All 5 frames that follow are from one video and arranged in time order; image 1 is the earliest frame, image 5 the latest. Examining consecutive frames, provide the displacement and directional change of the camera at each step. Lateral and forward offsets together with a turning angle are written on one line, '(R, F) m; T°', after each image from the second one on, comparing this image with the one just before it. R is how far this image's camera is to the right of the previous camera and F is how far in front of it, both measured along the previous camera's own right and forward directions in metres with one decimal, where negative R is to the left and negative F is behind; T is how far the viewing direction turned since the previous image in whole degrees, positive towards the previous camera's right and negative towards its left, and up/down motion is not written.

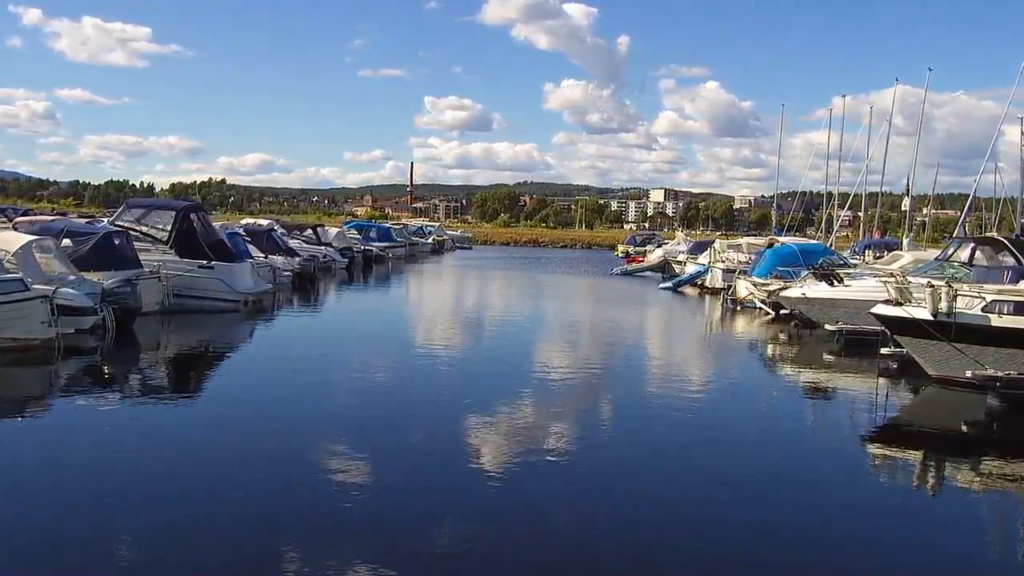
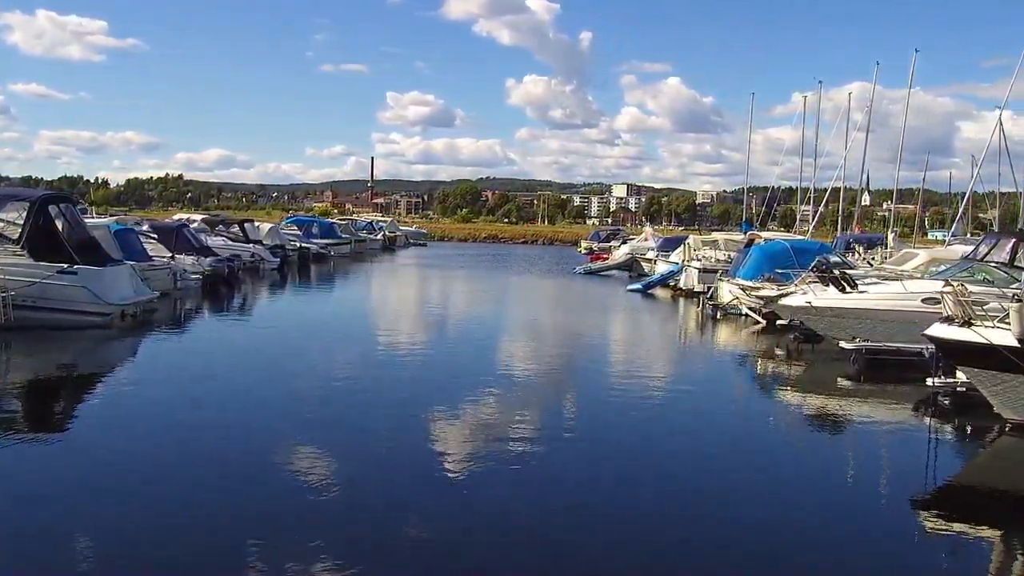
(+0.1, +0.7) m; +2°
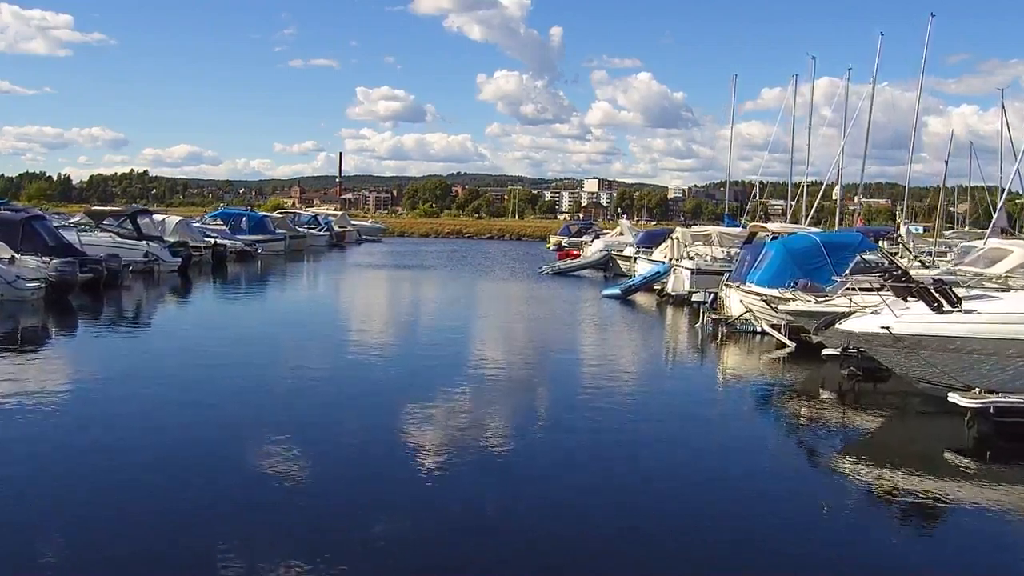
(+0.1, +1.0) m; +2°
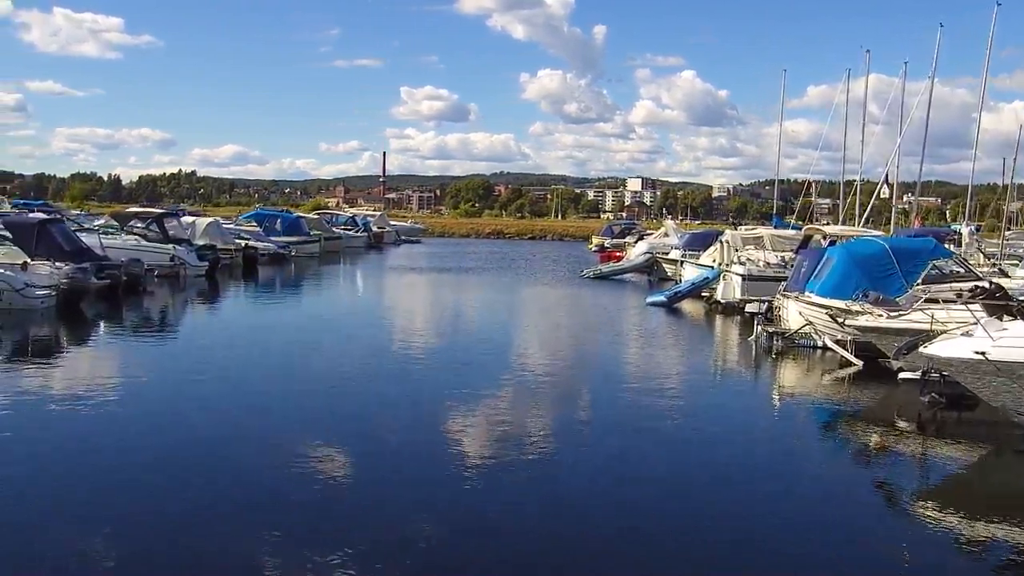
(0.0, +0.2) m; -3°
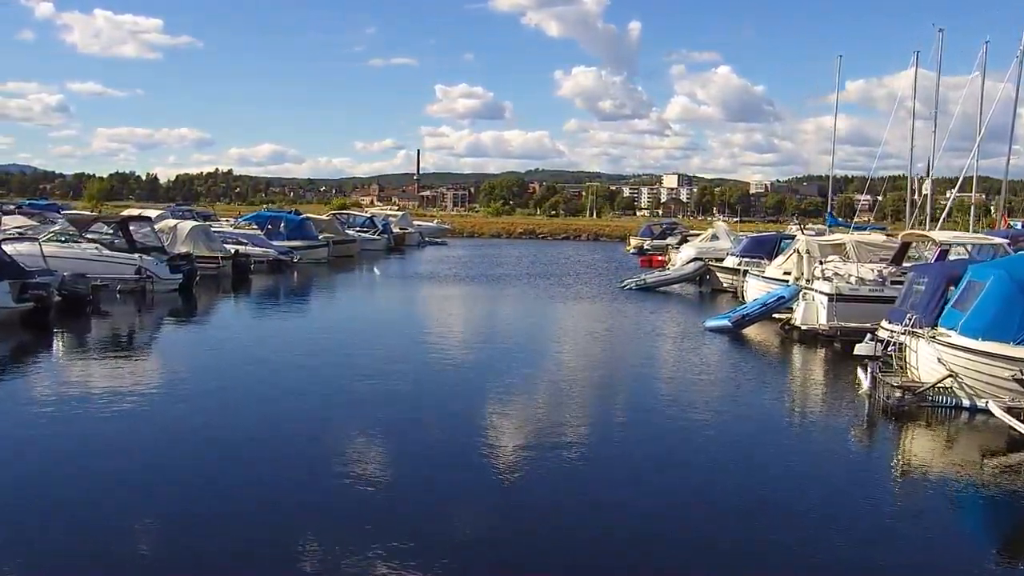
(0.0, +0.7) m; -2°
